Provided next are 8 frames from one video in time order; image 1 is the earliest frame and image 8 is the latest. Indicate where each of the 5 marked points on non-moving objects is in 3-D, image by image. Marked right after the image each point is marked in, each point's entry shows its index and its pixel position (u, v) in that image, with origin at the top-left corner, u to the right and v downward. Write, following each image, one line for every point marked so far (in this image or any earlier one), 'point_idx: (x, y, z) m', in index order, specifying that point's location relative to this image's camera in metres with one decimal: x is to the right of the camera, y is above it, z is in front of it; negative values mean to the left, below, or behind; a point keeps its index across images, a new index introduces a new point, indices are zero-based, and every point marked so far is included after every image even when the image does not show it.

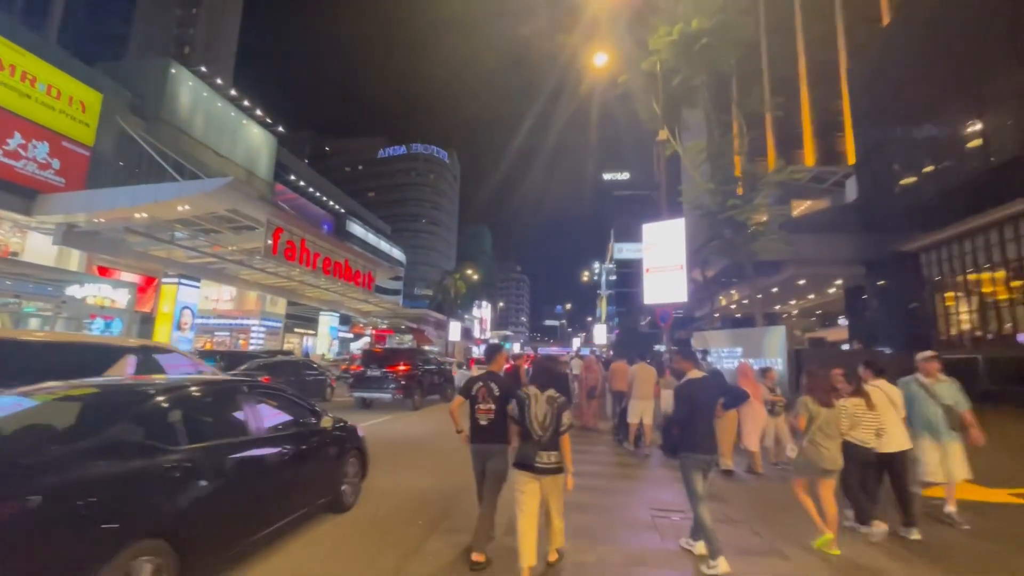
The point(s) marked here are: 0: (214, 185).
0: (-10.6, +3.7, +17.1) m
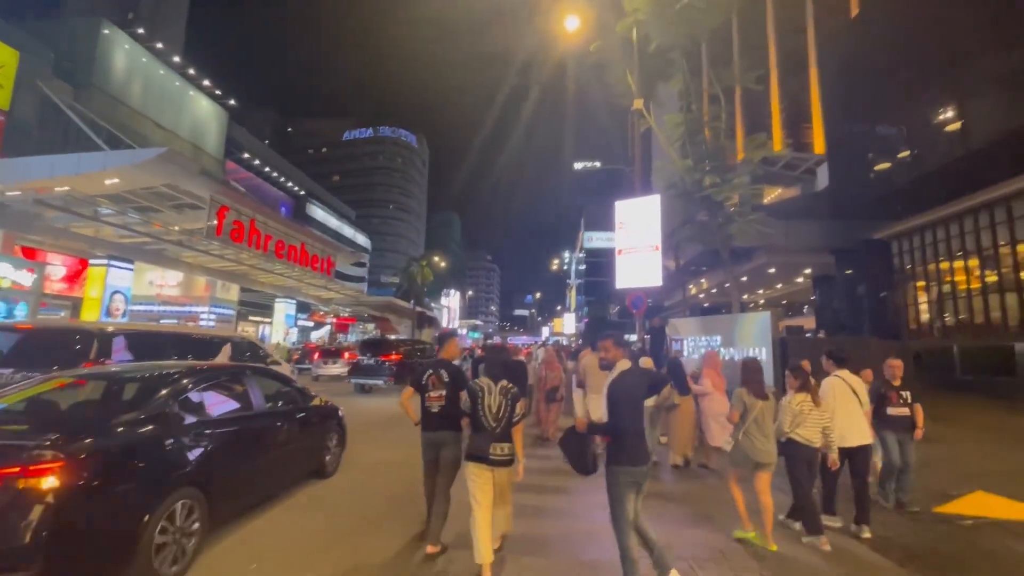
0: (-11.8, +4.2, +15.4) m
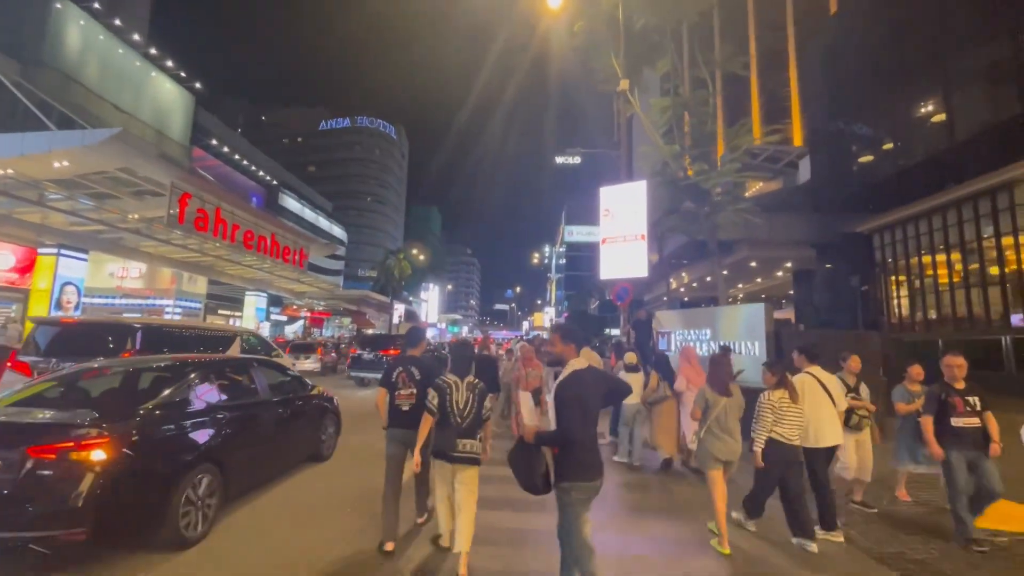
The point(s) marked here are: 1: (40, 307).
0: (-12.4, +4.5, +14.3) m
1: (-17.2, -0.7, +17.5) m
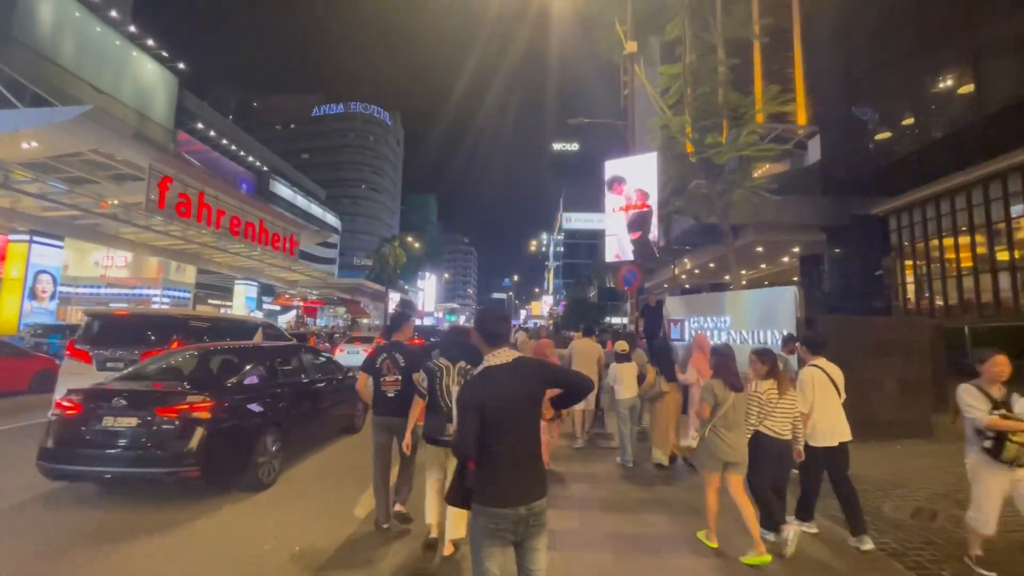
0: (-12.5, +4.8, +13.4) m
1: (-17.3, -0.3, +16.7) m
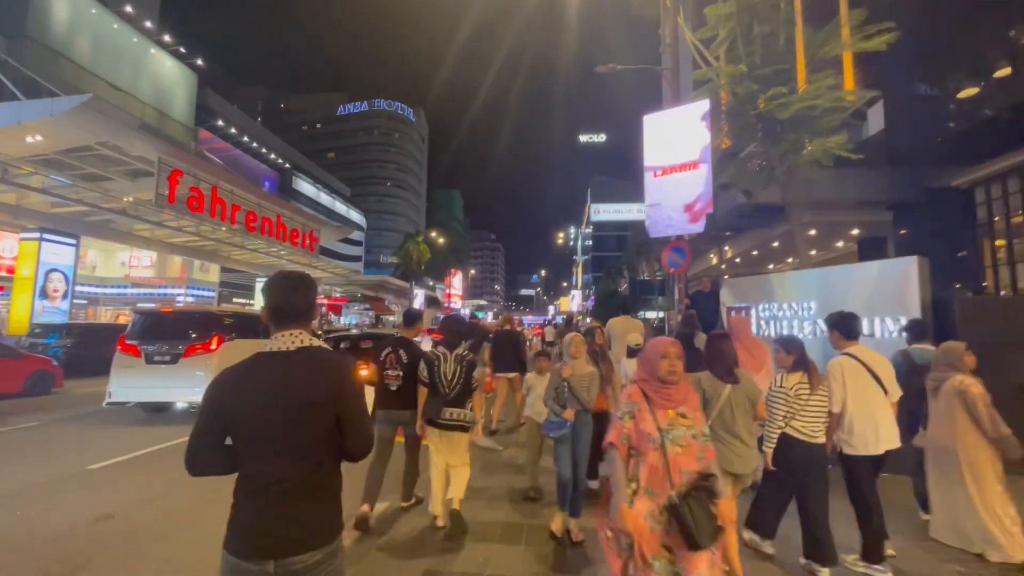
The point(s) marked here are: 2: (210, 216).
0: (-11.9, +4.9, +12.8) m
1: (-16.5, -0.3, +16.4) m
2: (-11.4, +2.7, +18.1) m
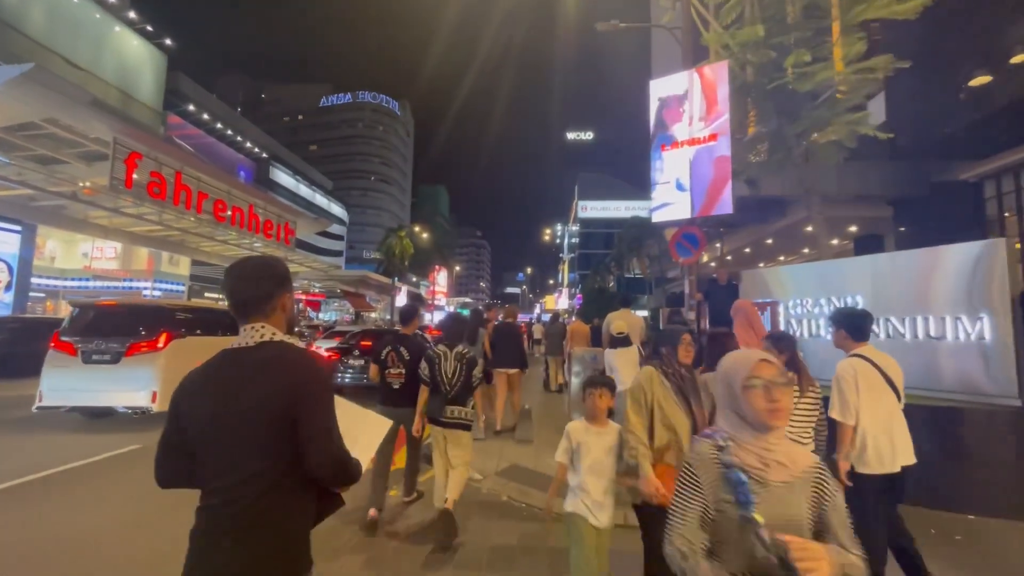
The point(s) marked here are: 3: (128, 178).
0: (-12.3, +5.1, +11.6) m
1: (-17.0, 0.0, +15.0) m
2: (-12.0, +3.0, +16.9) m
3: (-12.1, +3.5, +15.2) m
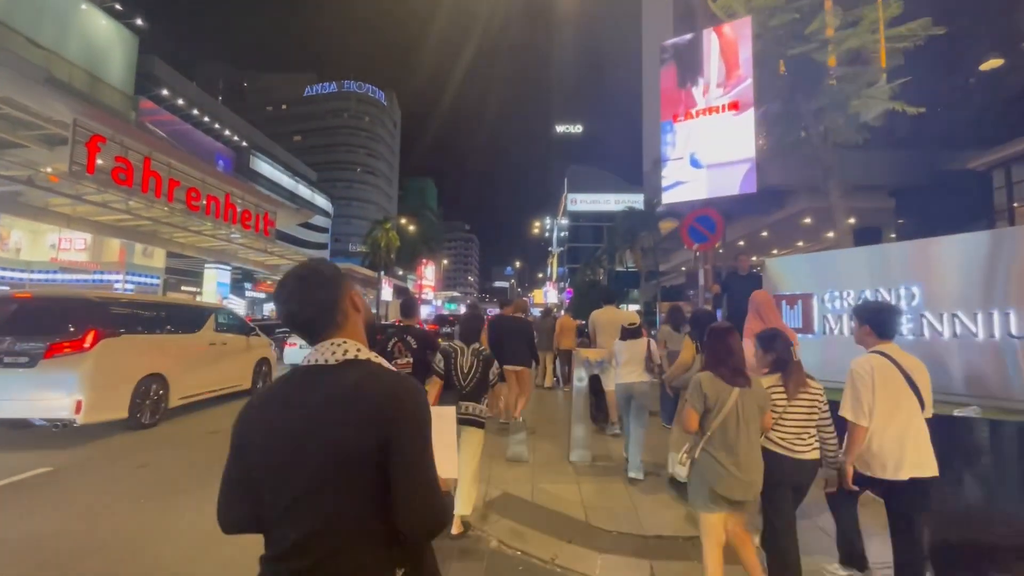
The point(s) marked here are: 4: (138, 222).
0: (-12.5, +5.3, +10.6) m
1: (-17.3, +0.2, +13.9) m
2: (-12.3, +3.2, +15.9) m
3: (-12.5, +3.7, +14.2) m
4: (-14.3, +2.5, +18.2) m
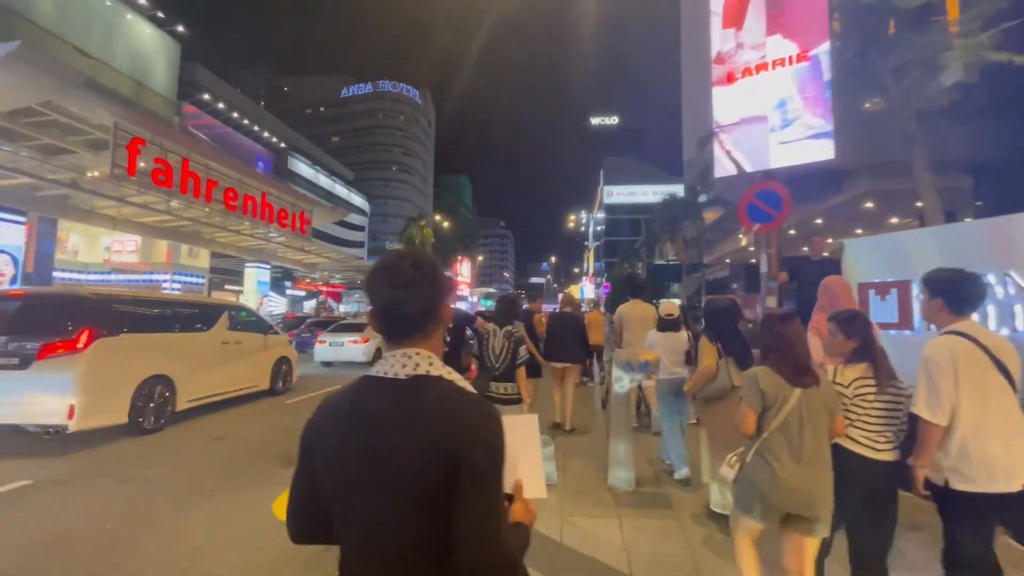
0: (-11.8, +5.3, +10.9) m
1: (-16.3, +0.2, +14.6) m
2: (-11.2, +3.3, +16.2) m
3: (-11.5, +3.7, +14.5) m
4: (-13.1, +2.6, +18.6) m
